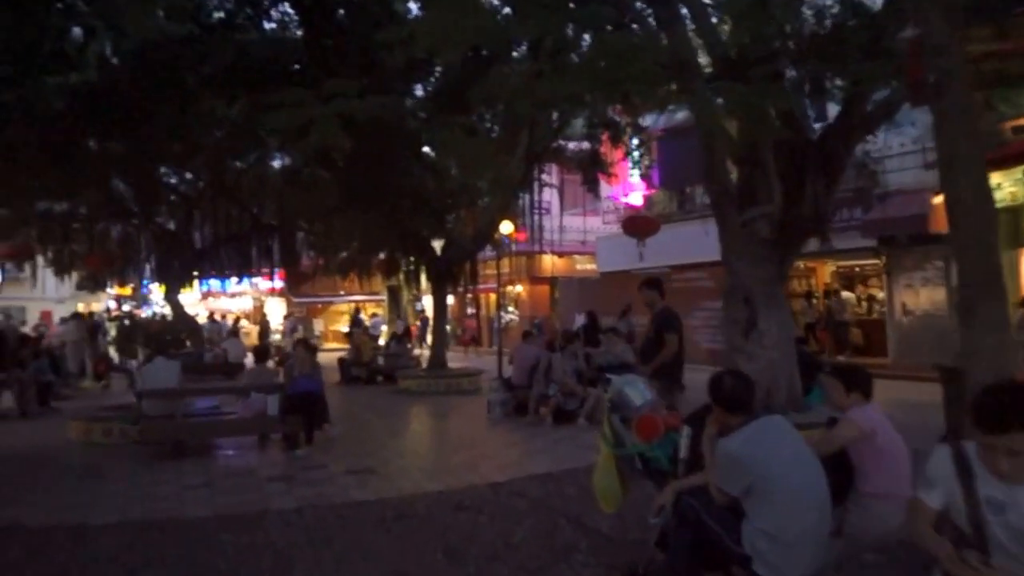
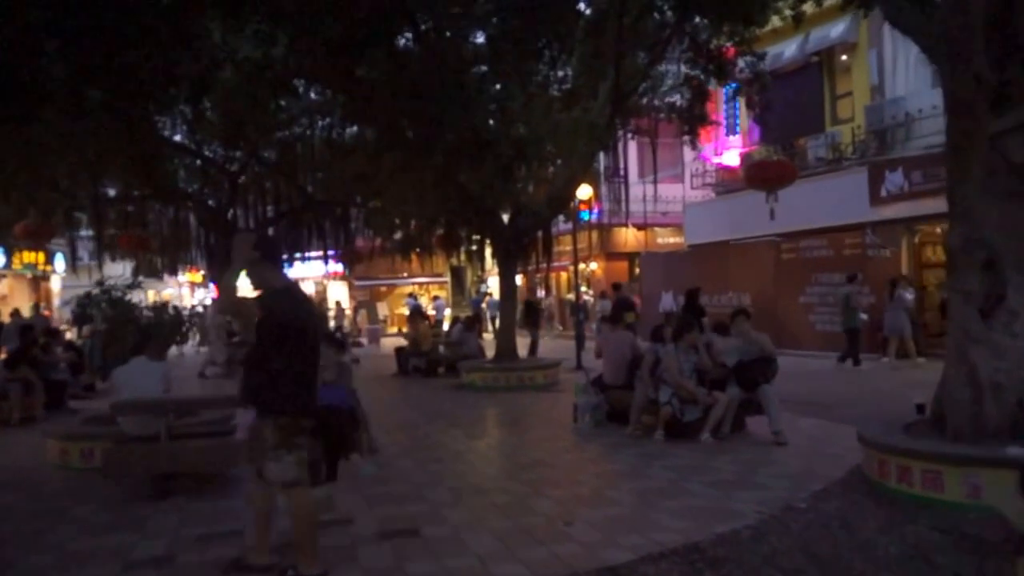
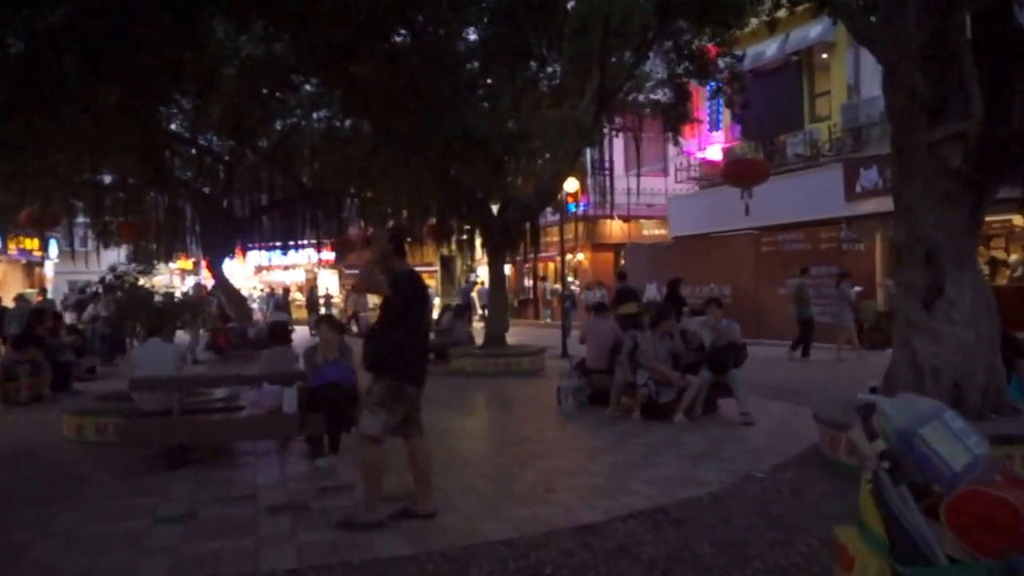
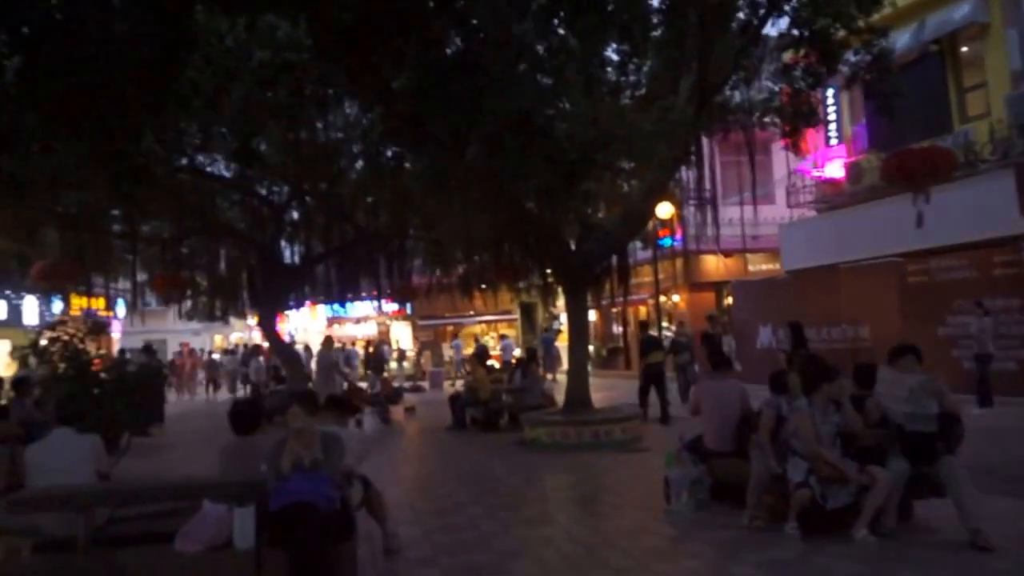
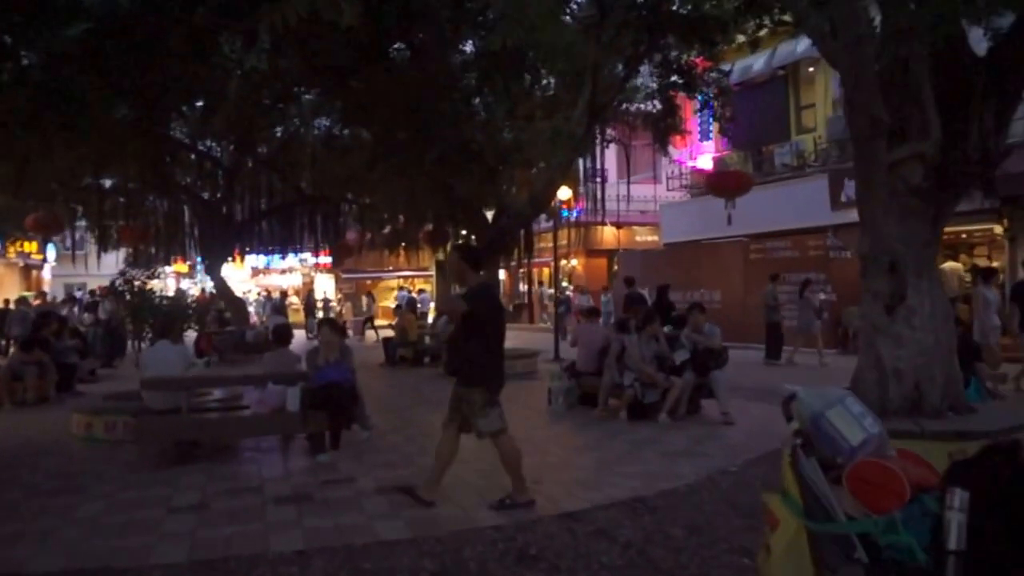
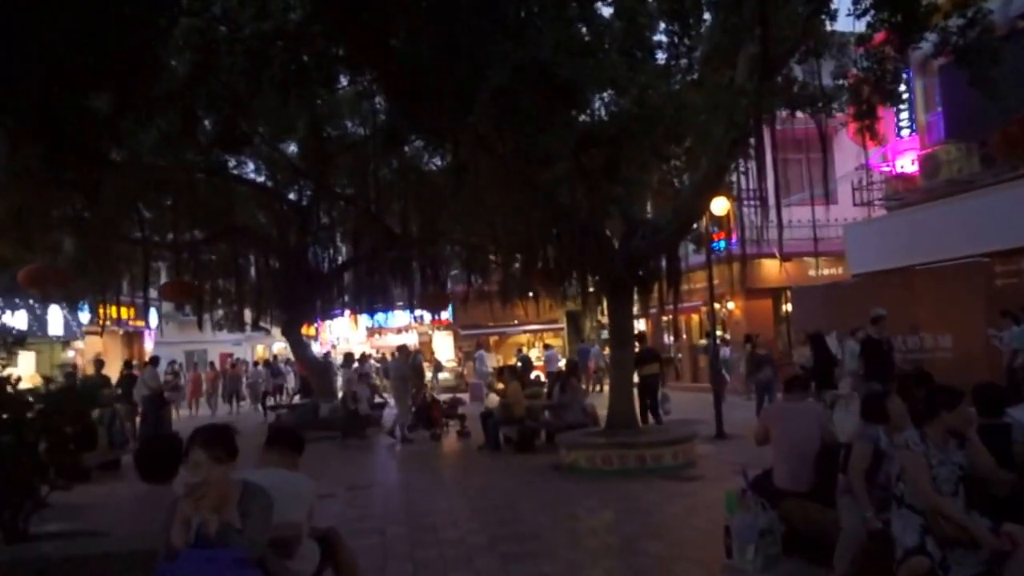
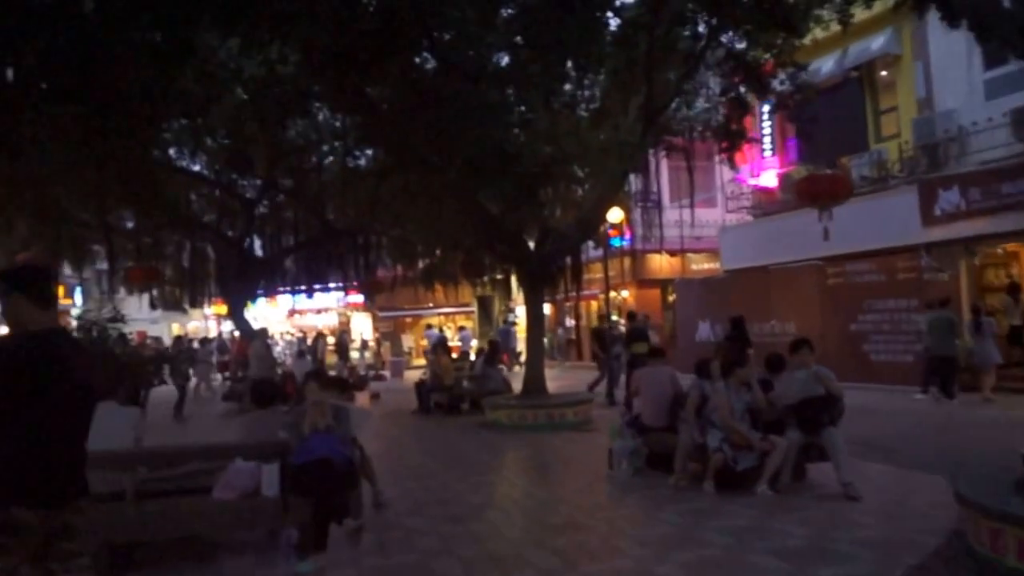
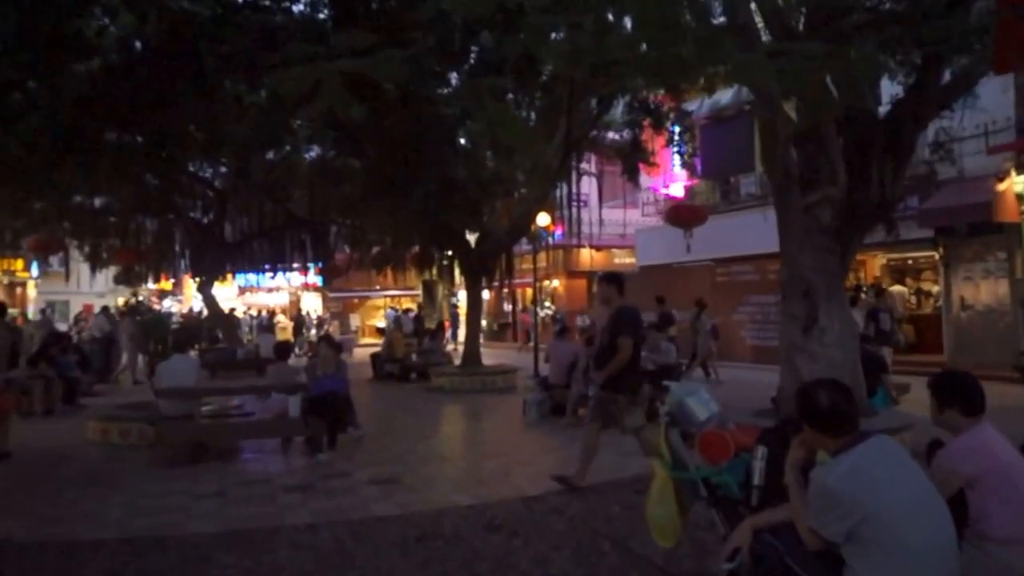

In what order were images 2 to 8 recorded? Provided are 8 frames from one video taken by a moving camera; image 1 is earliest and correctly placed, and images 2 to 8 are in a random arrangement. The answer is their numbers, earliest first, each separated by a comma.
8, 5, 3, 2, 7, 4, 6
